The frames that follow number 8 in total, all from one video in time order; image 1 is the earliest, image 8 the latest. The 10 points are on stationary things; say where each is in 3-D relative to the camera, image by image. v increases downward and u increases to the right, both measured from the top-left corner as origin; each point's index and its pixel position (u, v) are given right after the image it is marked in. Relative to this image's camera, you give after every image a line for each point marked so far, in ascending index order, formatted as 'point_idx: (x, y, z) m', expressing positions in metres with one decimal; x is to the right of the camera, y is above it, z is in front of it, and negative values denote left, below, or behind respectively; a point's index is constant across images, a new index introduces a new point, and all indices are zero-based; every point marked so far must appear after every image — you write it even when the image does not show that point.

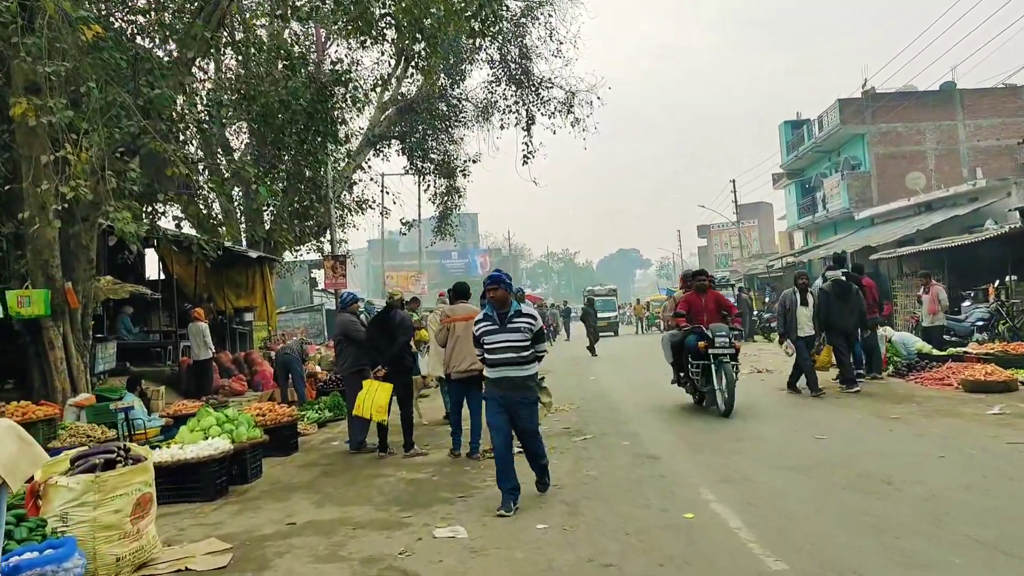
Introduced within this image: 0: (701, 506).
0: (+1.1, -1.2, +4.9) m
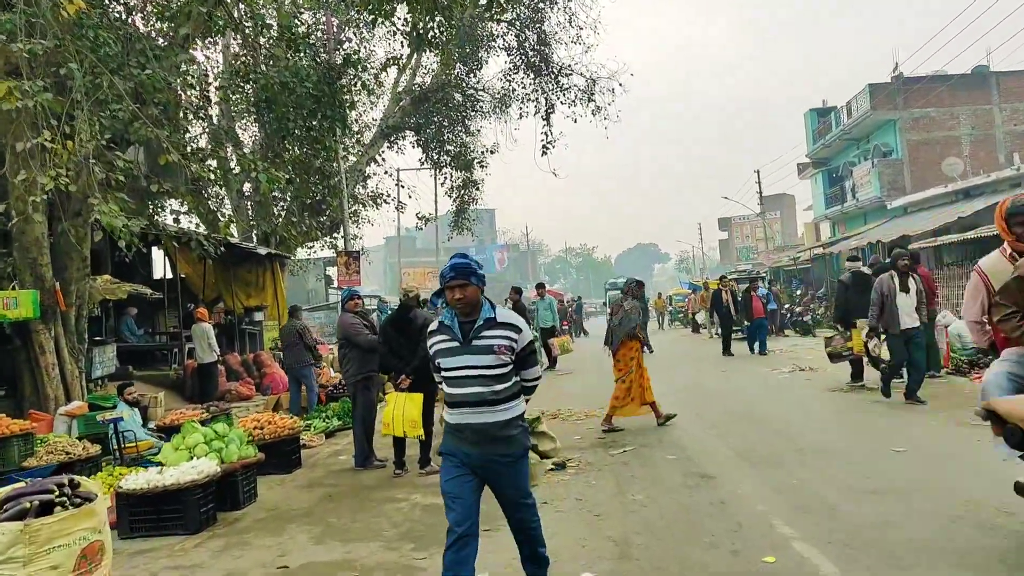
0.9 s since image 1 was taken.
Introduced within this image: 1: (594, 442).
0: (+1.2, -1.2, +4.0) m
1: (+0.7, -1.3, +7.1) m
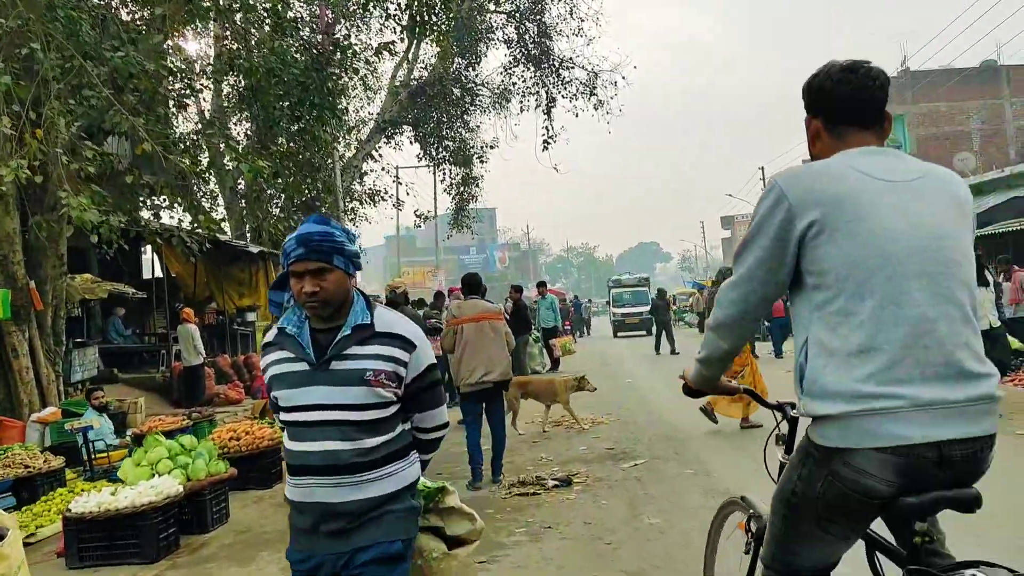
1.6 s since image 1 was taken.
0: (+1.2, -1.2, +3.4) m
1: (+0.7, -1.2, +6.5) m
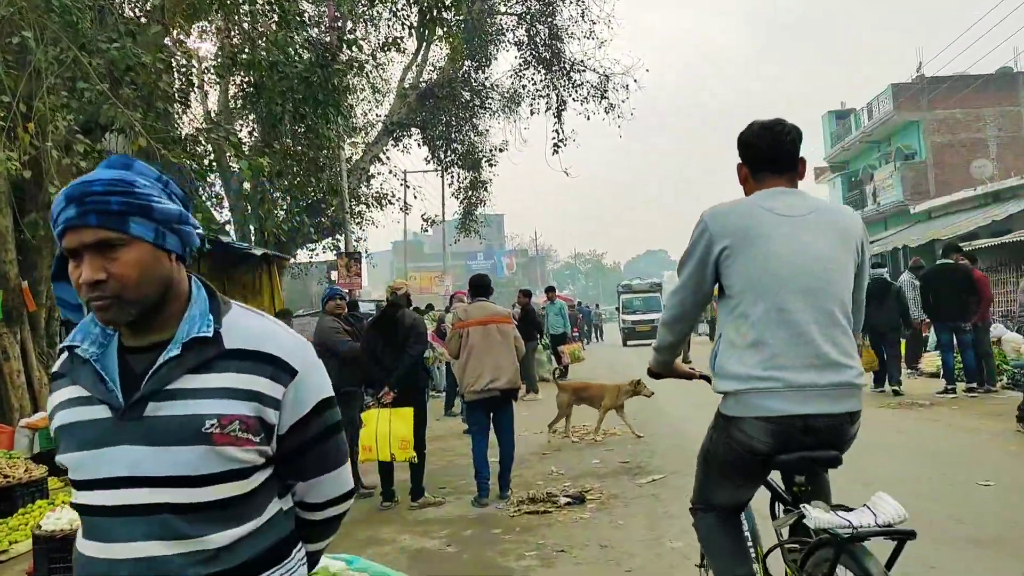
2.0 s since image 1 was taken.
0: (+1.3, -1.2, +3.1) m
1: (+0.7, -1.3, +6.1) m
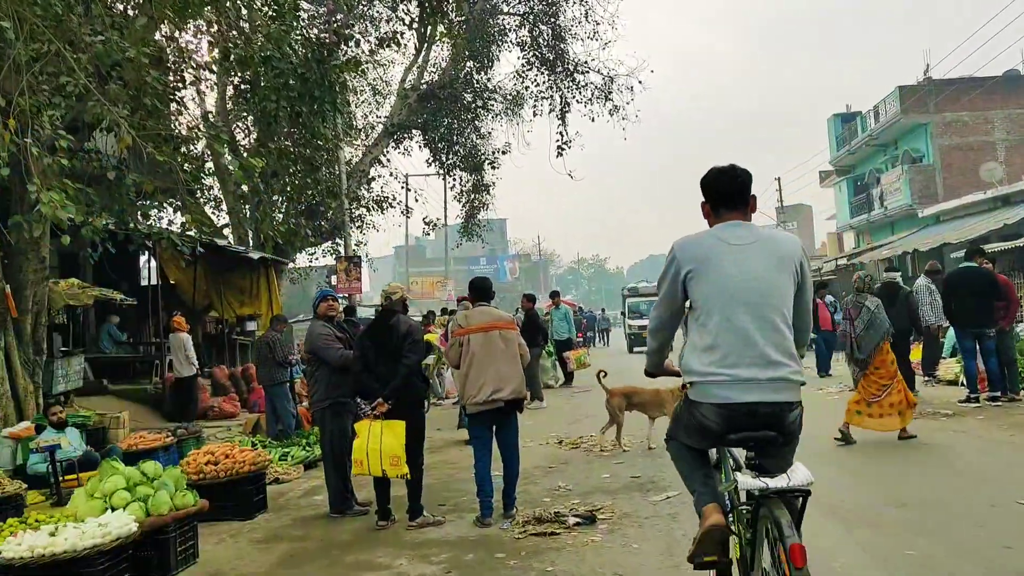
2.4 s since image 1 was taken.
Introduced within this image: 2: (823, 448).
0: (+1.3, -1.2, +2.7) m
1: (+0.8, -1.3, +5.7) m
2: (+2.4, -1.3, +6.9) m
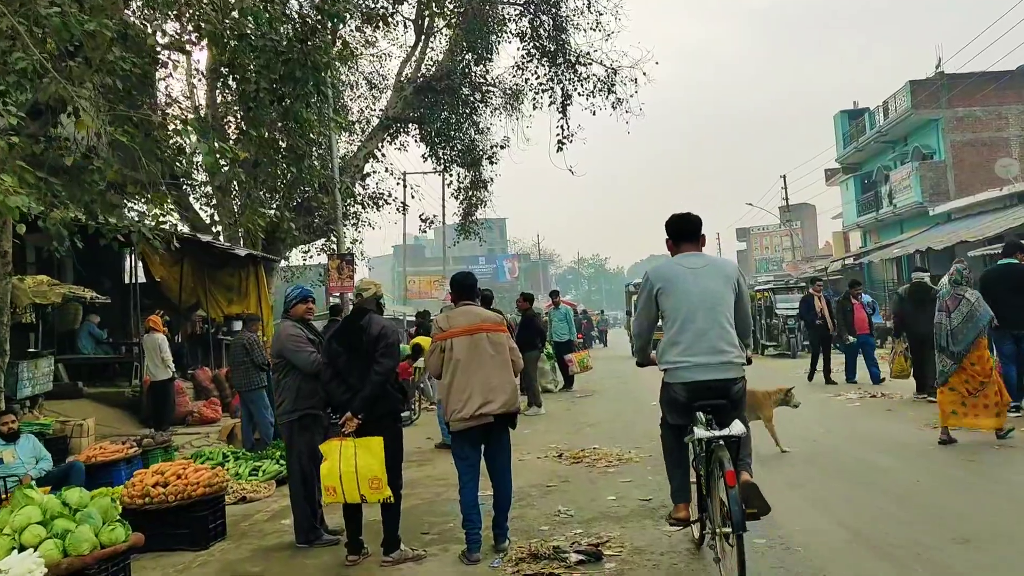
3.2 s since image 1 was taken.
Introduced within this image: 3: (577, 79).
0: (+1.2, -1.2, +2.0) m
1: (+0.7, -1.3, +5.0) m
2: (+2.4, -1.3, +6.2) m
3: (+1.5, +4.7, +19.6) m
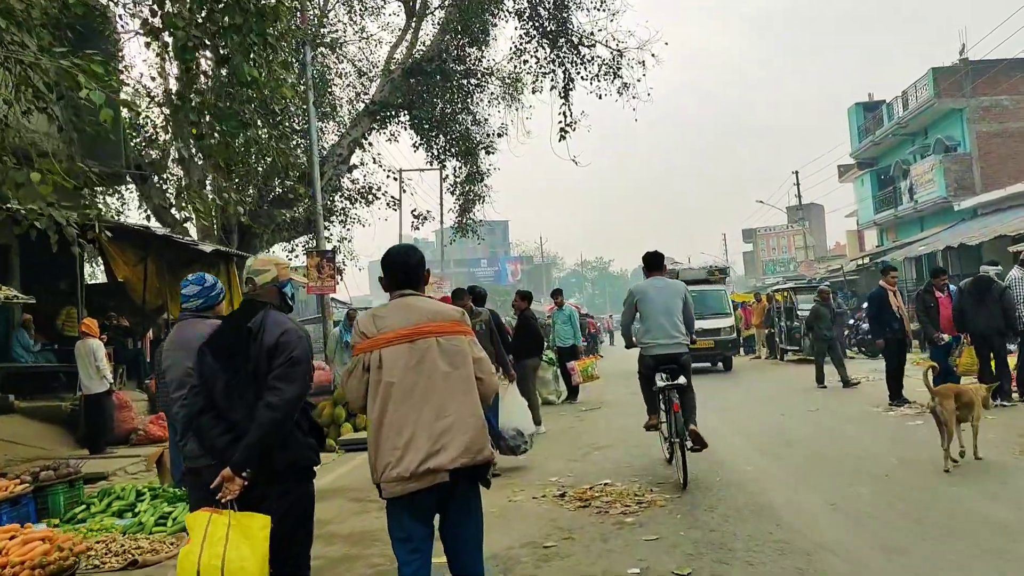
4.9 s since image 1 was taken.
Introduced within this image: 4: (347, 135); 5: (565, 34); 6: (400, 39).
0: (+1.1, -1.1, +0.4) m
1: (+0.6, -1.2, +3.5) m
2: (+2.3, -1.2, +4.6) m
3: (+1.4, +4.7, +18.1) m
4: (-3.4, +3.2, +18.0) m
5: (+1.1, +5.3, +18.2) m
6: (-2.4, +5.4, +18.8) m
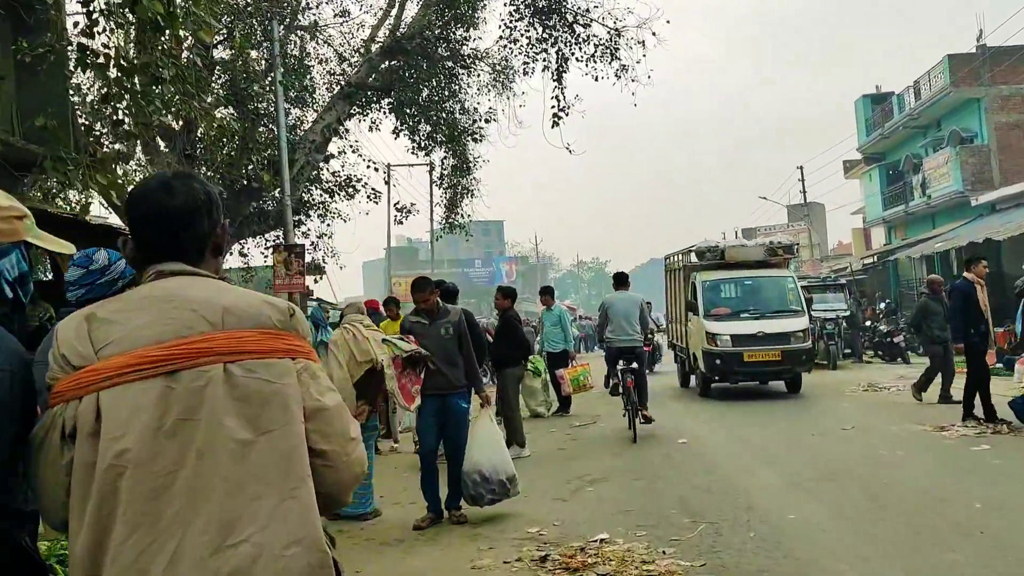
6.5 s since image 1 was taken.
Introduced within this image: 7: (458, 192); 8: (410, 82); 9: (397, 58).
0: (+1.0, -1.0, -1.0) m
1: (+0.5, -1.2, +2.1) m
2: (+2.2, -1.1, +3.2) m
3: (+1.2, +4.7, +16.7) m
4: (-3.6, +3.2, +16.6) m
5: (+0.9, +5.3, +16.8) m
6: (-2.6, +5.4, +17.4) m
7: (-1.3, +2.2, +20.1) m
8: (-2.0, +4.1, +17.3) m
9: (-2.3, +4.5, +17.0) m
